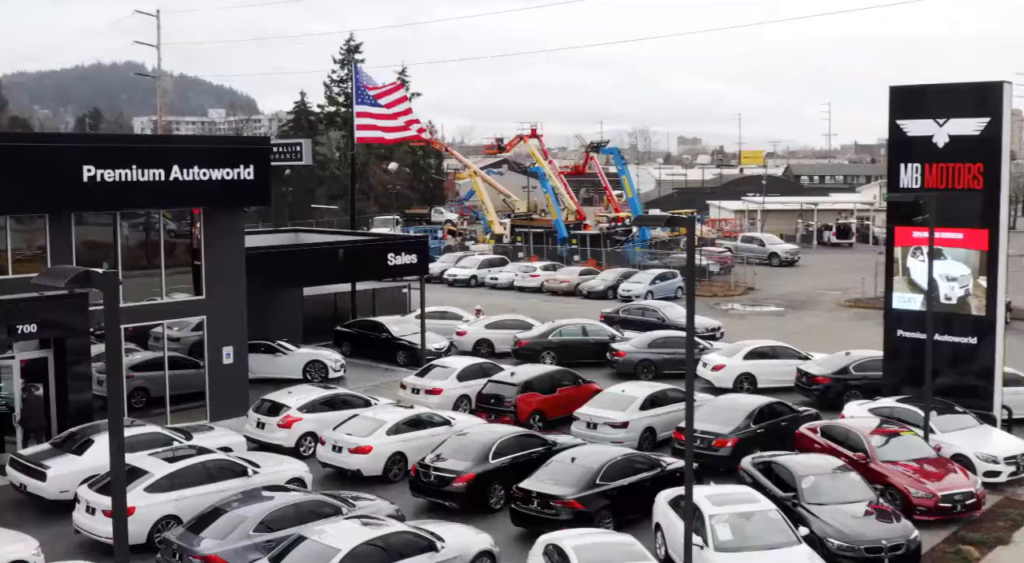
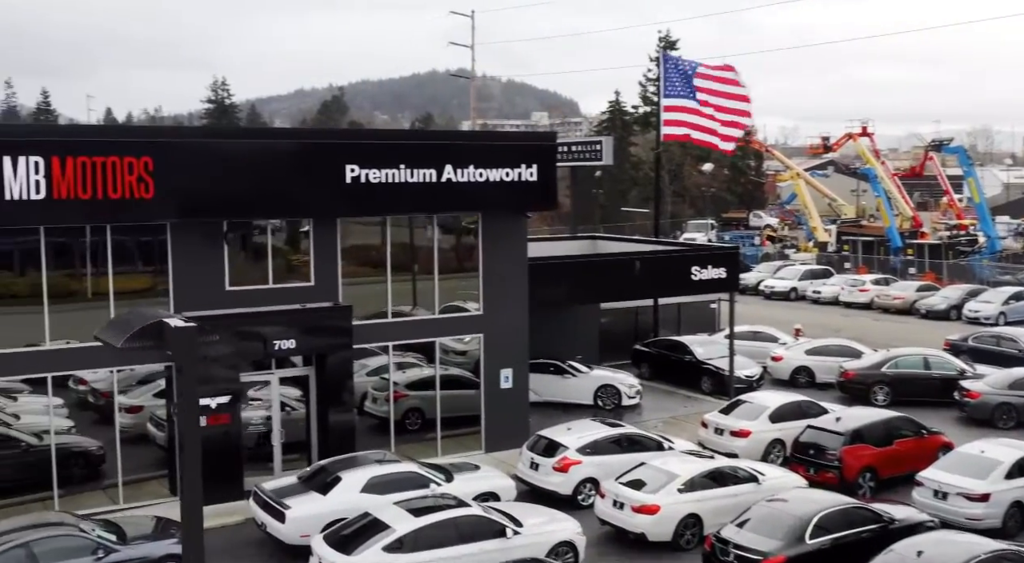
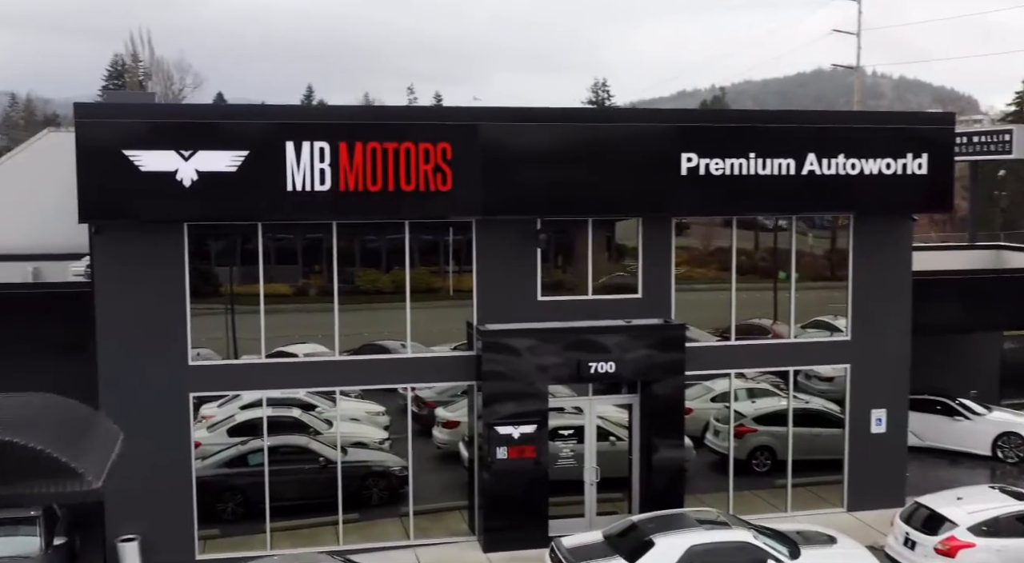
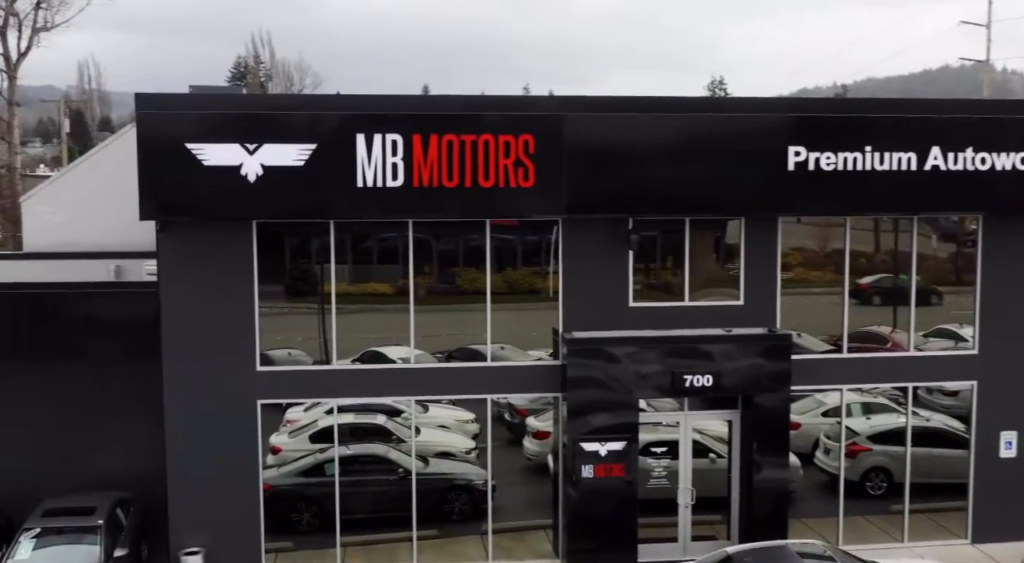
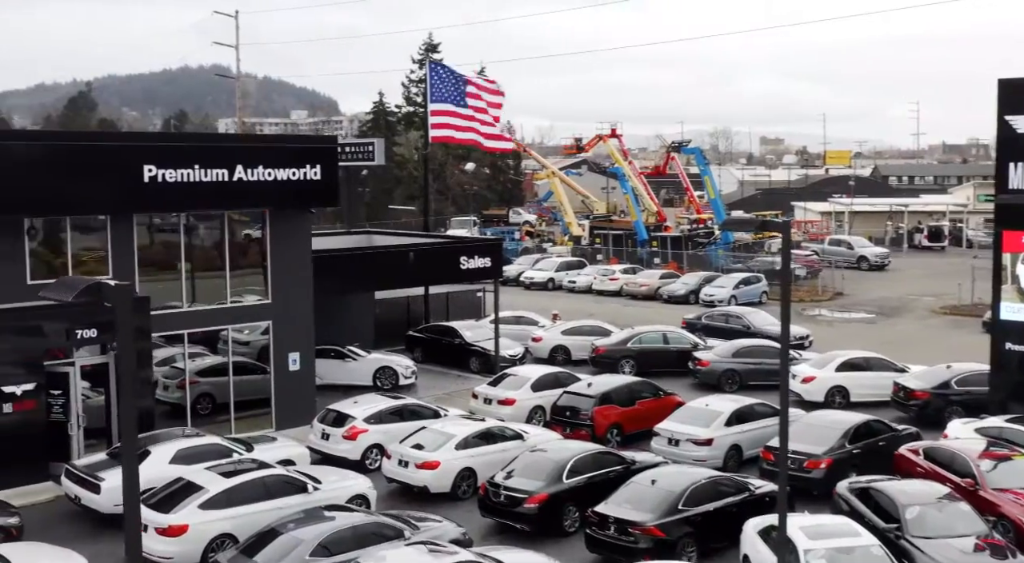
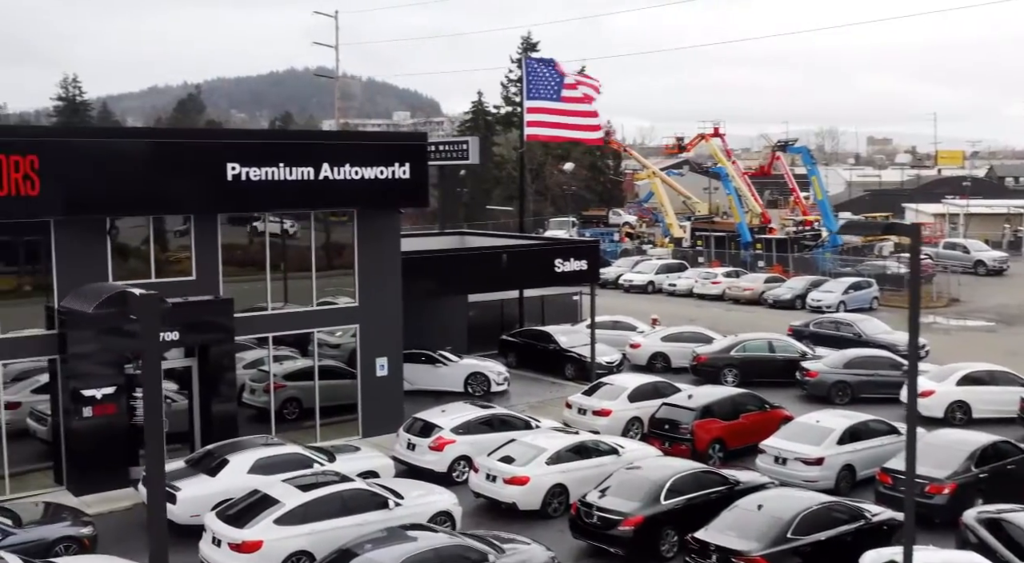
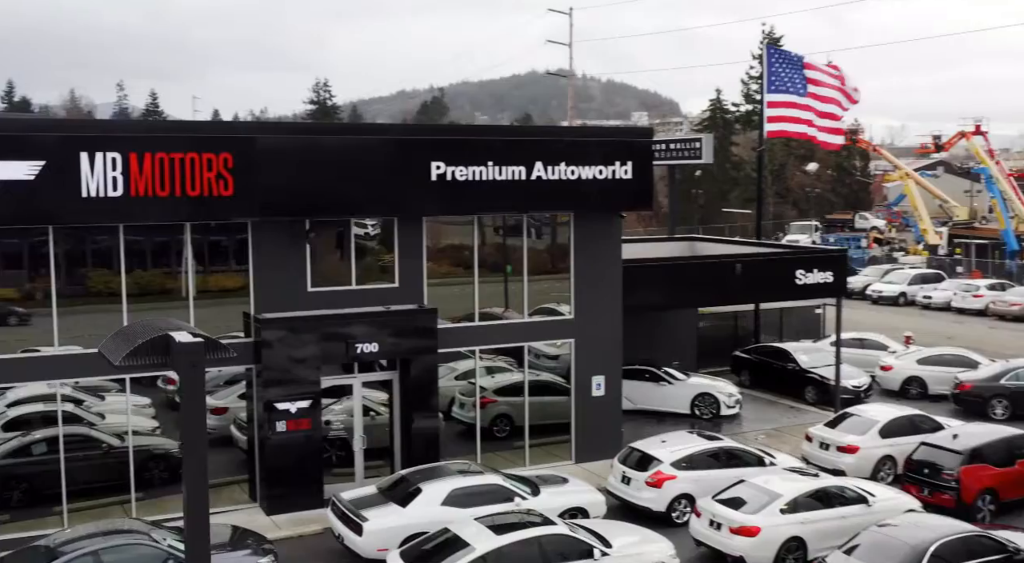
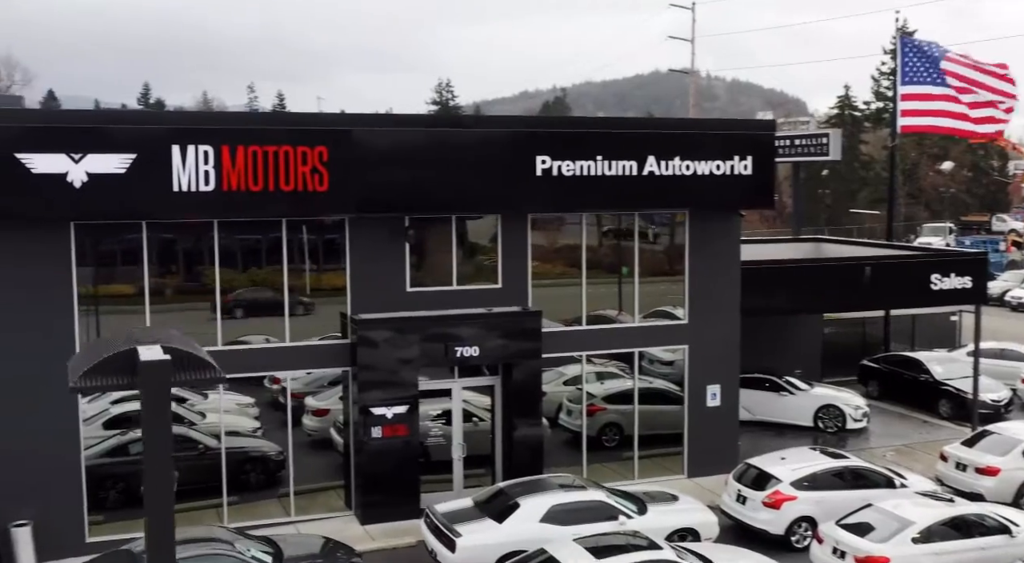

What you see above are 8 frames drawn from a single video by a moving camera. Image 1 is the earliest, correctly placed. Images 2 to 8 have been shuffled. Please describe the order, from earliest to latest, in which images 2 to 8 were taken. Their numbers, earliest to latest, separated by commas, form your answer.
5, 6, 2, 7, 8, 3, 4
